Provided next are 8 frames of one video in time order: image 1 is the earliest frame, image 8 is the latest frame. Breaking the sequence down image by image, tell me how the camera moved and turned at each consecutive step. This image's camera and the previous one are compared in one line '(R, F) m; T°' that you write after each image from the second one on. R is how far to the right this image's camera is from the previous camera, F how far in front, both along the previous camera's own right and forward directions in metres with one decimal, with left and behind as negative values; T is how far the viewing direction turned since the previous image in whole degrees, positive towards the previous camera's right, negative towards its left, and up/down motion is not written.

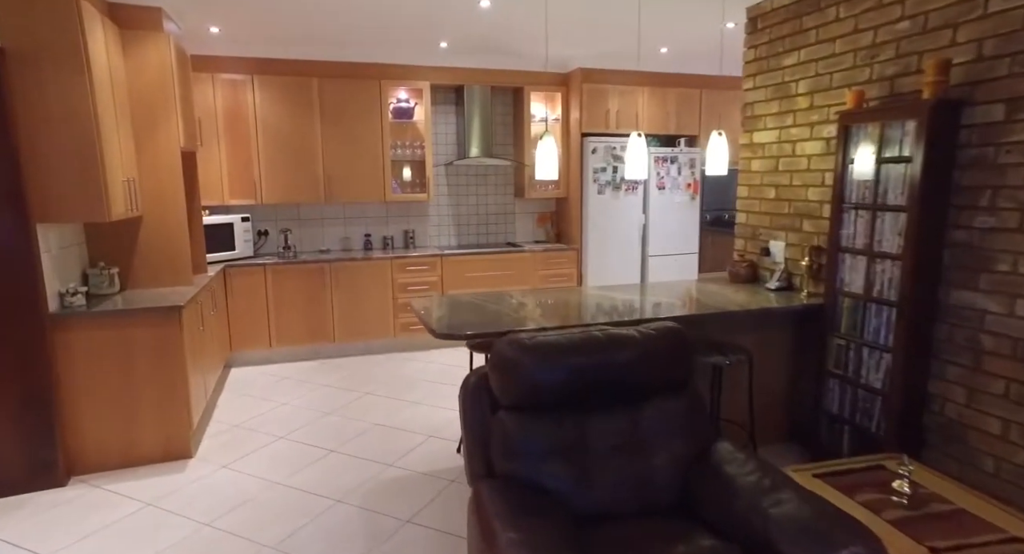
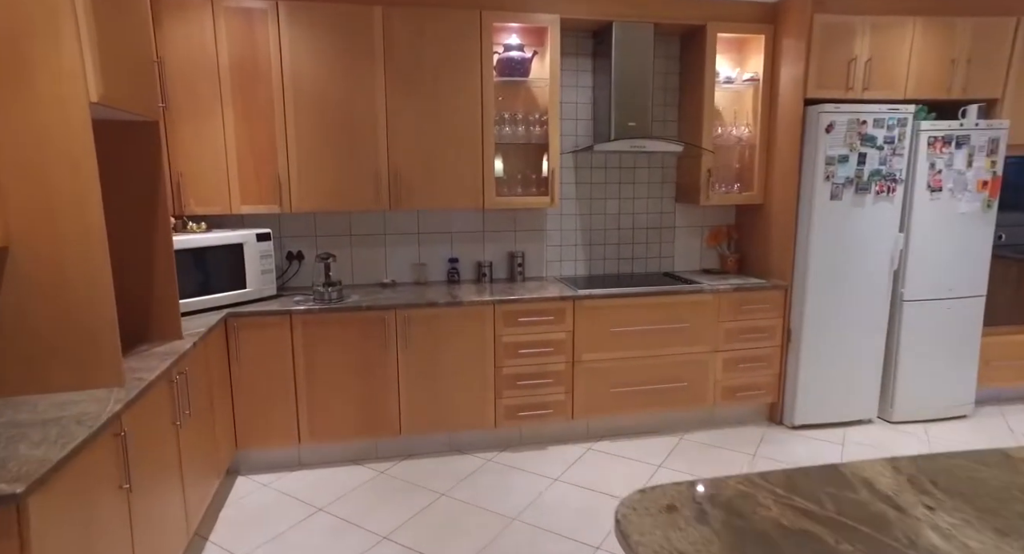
(-0.6, +1.8) m; -6°
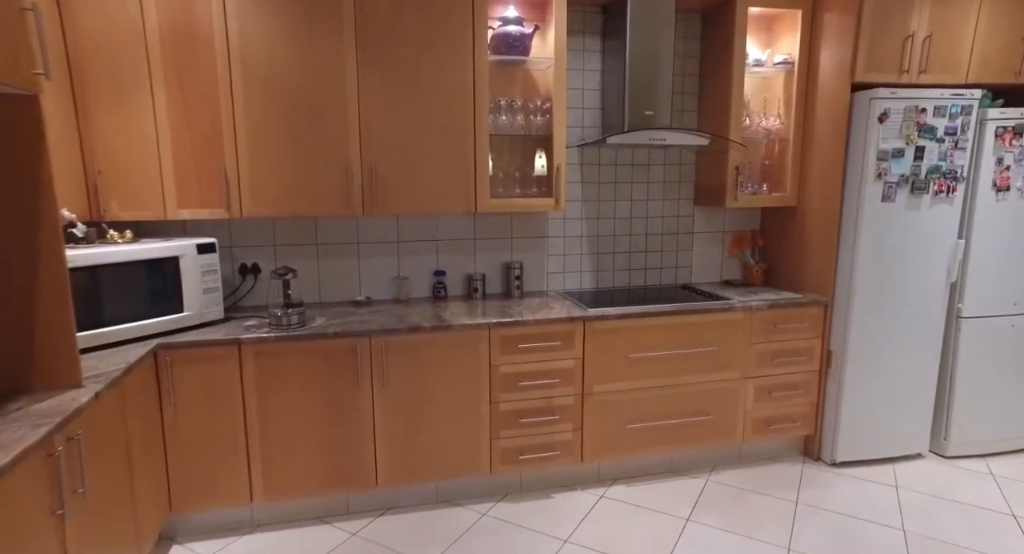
(-0.1, +0.5) m; +2°
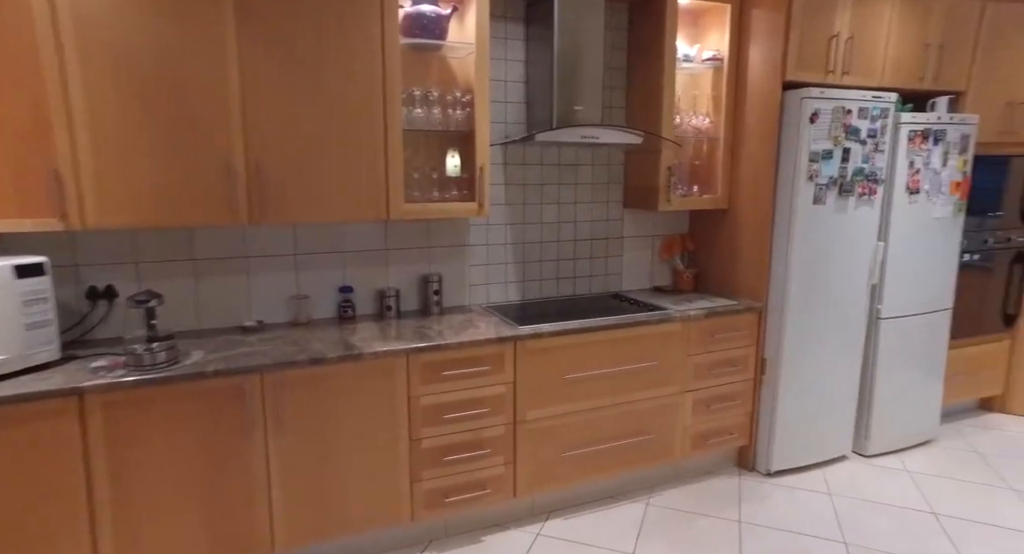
(0.0, +0.3) m; +9°
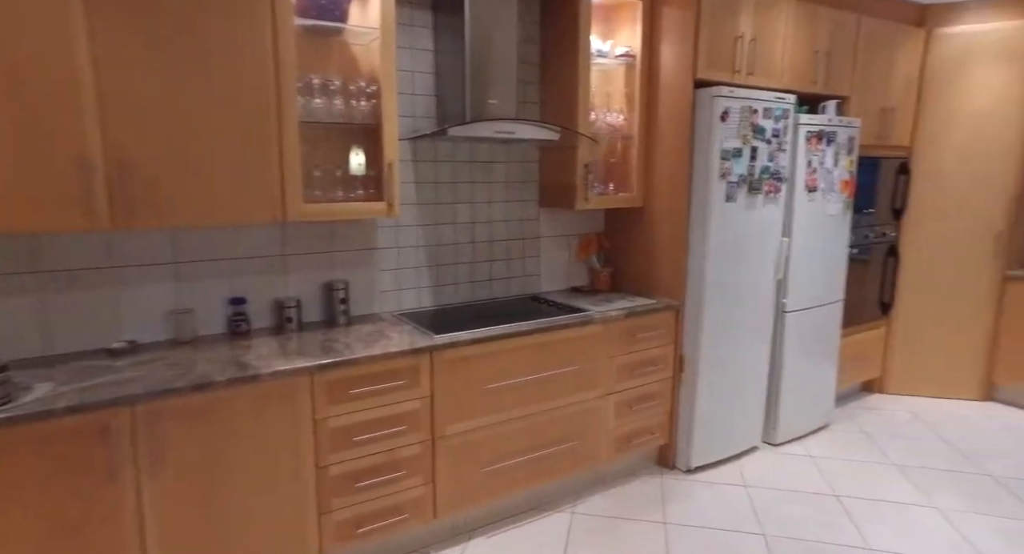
(0.0, +0.1) m; +9°
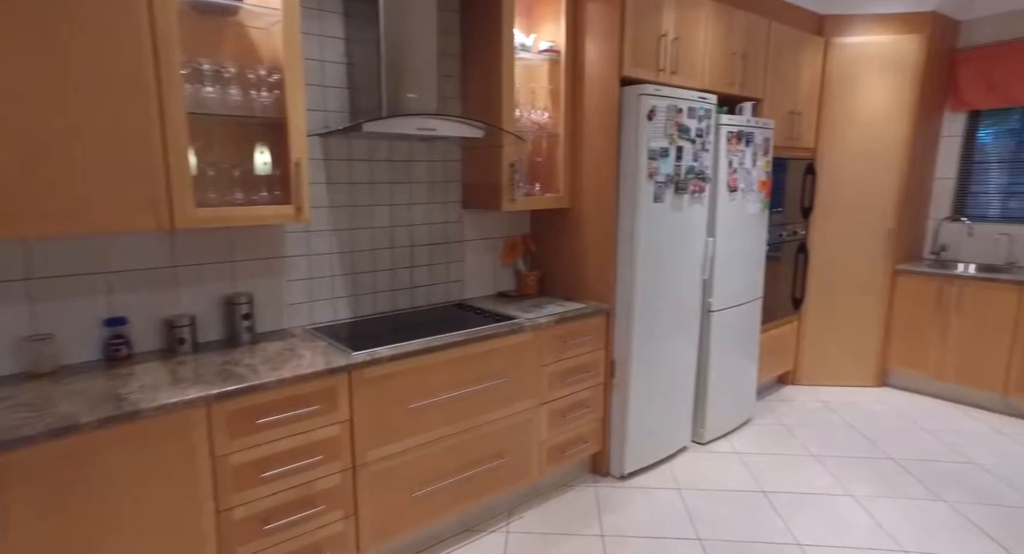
(0.0, +0.1) m; +8°
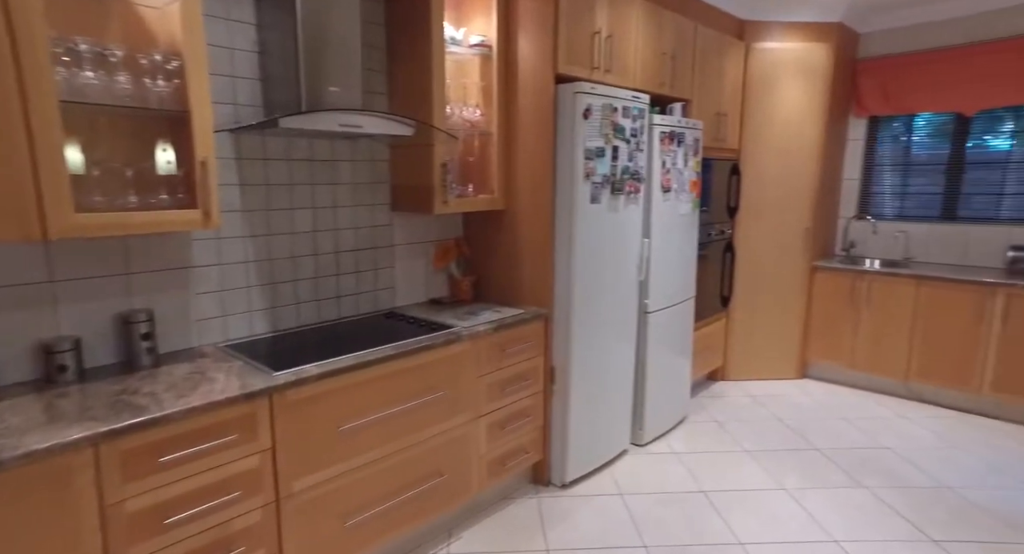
(0.0, +0.1) m; +7°
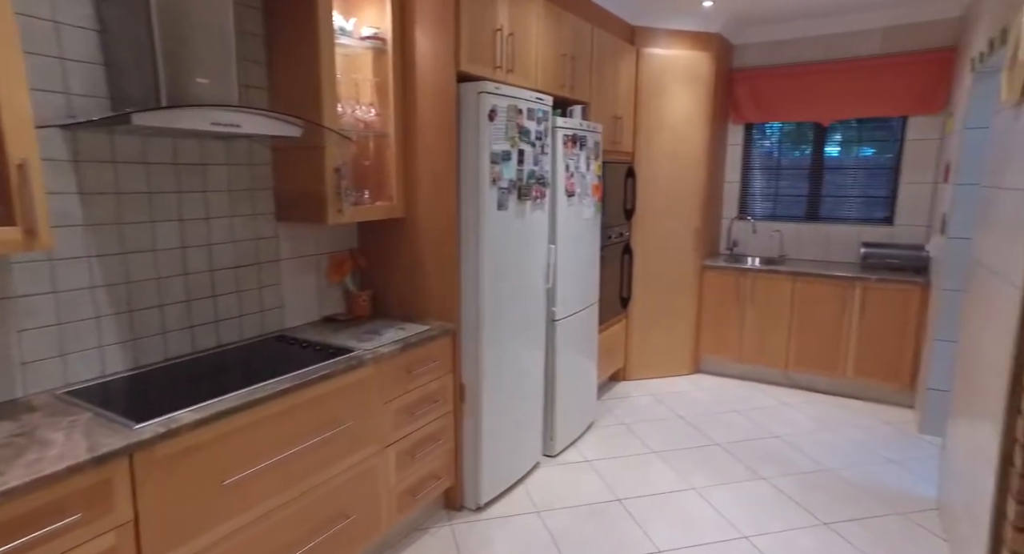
(-0.1, +0.2) m; +11°
